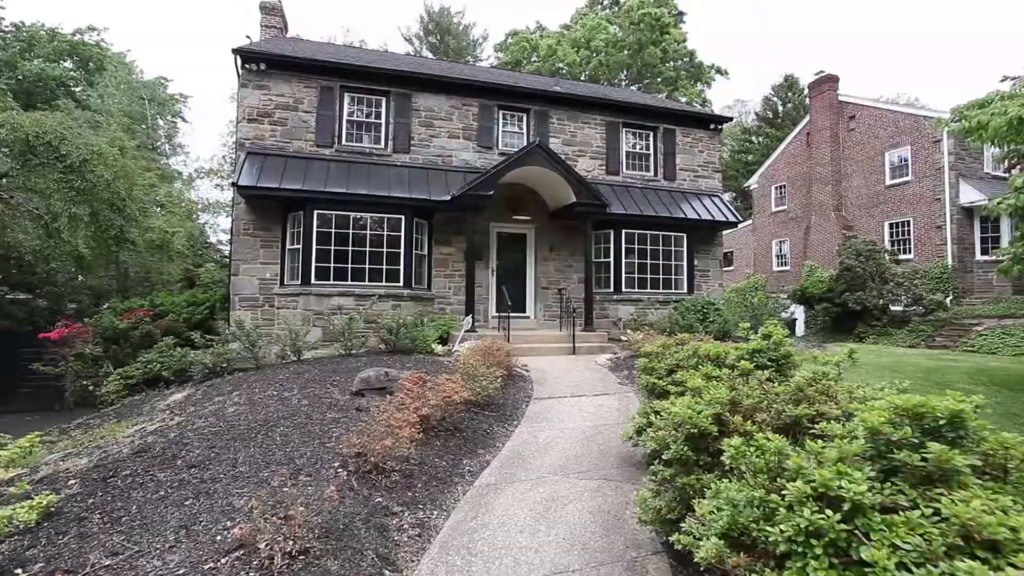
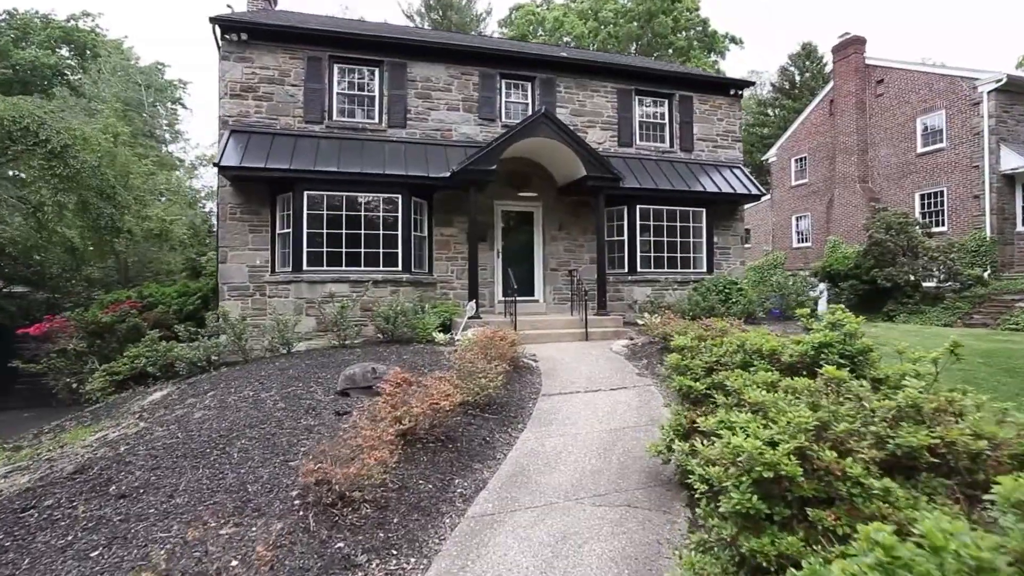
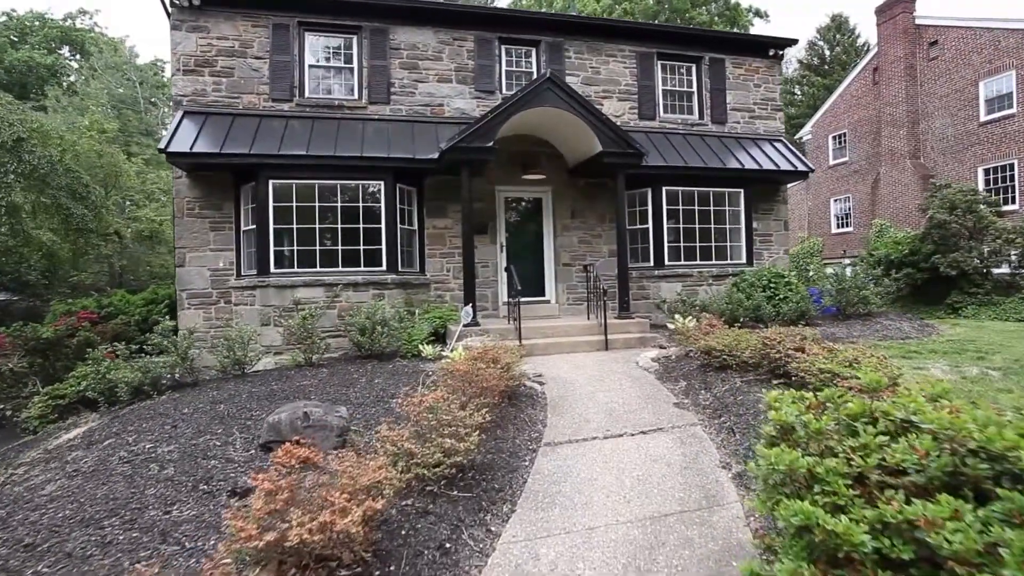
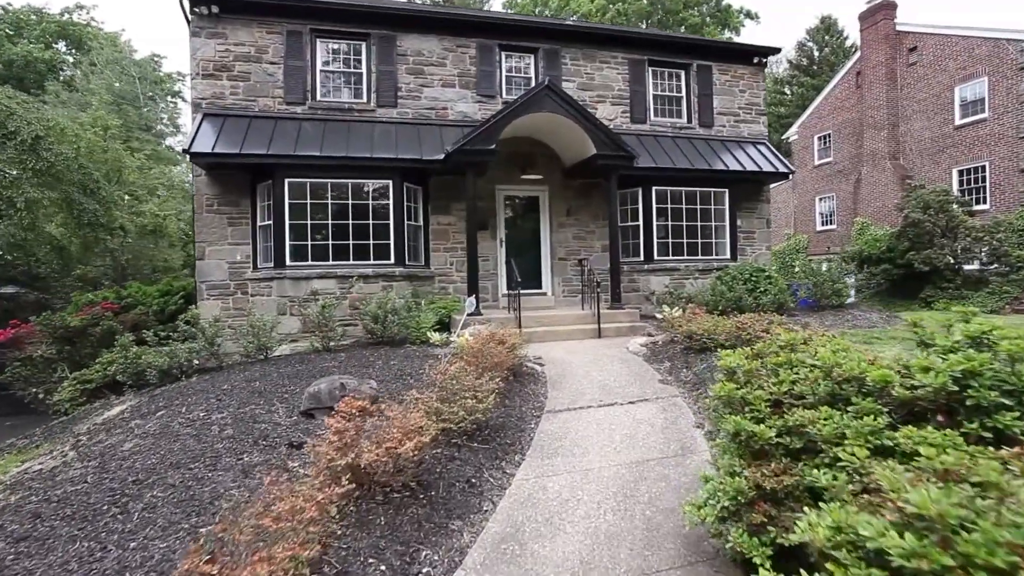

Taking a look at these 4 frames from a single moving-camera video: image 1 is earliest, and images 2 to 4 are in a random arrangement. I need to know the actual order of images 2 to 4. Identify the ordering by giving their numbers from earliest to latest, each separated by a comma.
2, 4, 3
